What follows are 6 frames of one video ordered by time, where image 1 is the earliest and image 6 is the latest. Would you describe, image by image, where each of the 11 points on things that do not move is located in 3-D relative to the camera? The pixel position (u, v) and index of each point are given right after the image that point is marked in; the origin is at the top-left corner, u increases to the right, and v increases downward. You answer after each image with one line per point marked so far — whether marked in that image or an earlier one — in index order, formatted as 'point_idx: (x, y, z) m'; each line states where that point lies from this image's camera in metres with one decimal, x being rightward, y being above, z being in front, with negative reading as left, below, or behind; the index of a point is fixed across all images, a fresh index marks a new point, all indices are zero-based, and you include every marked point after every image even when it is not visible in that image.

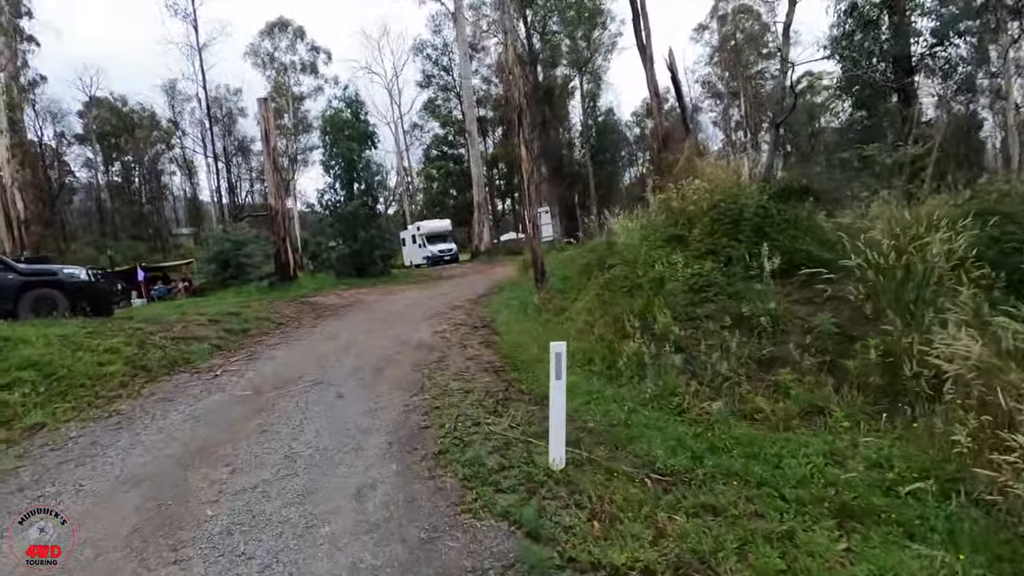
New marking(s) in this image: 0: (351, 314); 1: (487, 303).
0: (-4.8, -0.8, +16.1) m
1: (-0.6, -0.5, +14.7) m
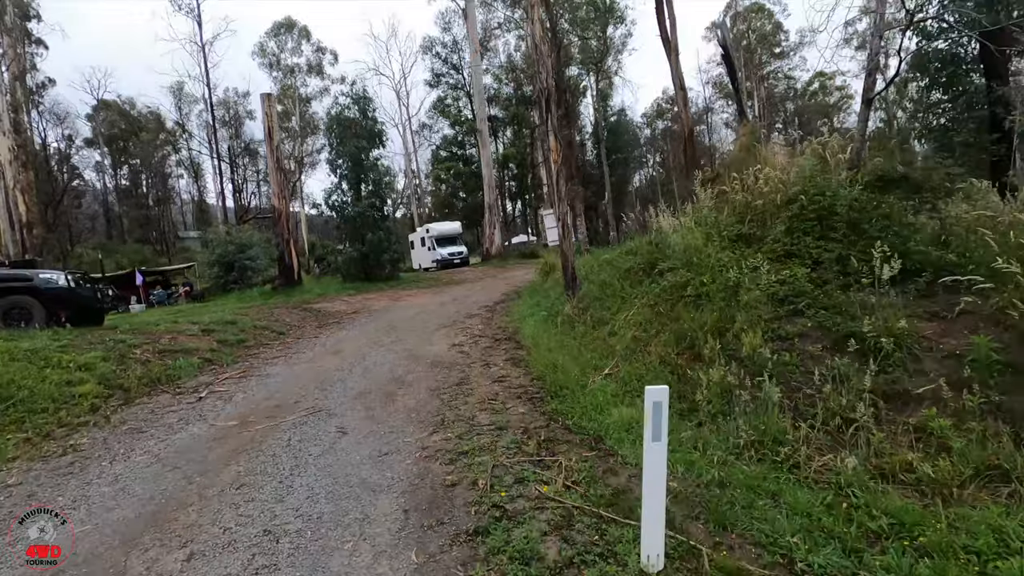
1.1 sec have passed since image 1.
0: (-4.2, -1.0, +14.8) m
1: (-0.1, -0.6, +13.4) m
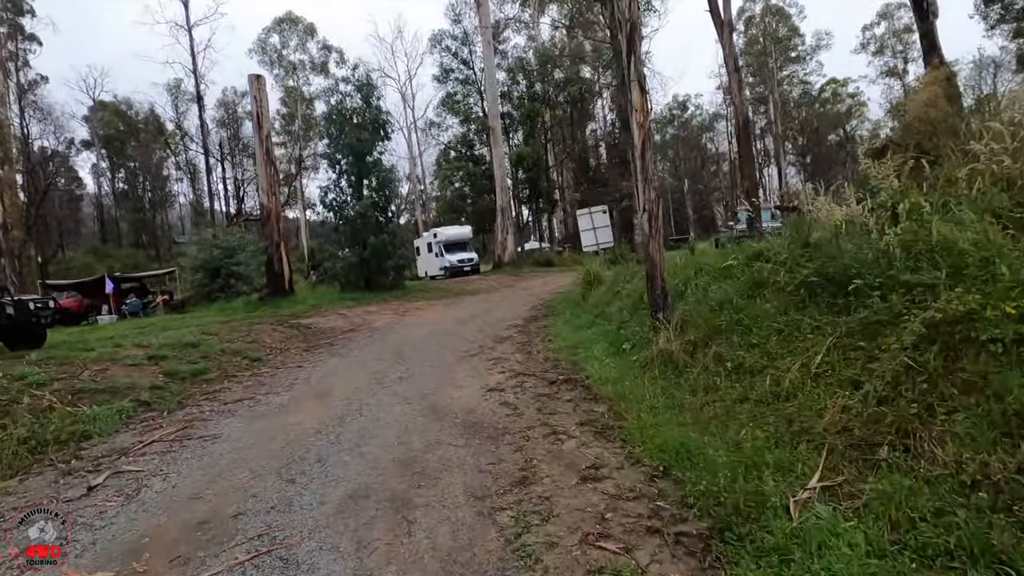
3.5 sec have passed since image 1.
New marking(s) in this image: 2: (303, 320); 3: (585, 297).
0: (-3.4, -1.3, +11.7) m
1: (+0.8, -0.9, +10.3) m
2: (-6.1, -0.9, +15.4) m
3: (+1.8, -0.2, +12.7) m
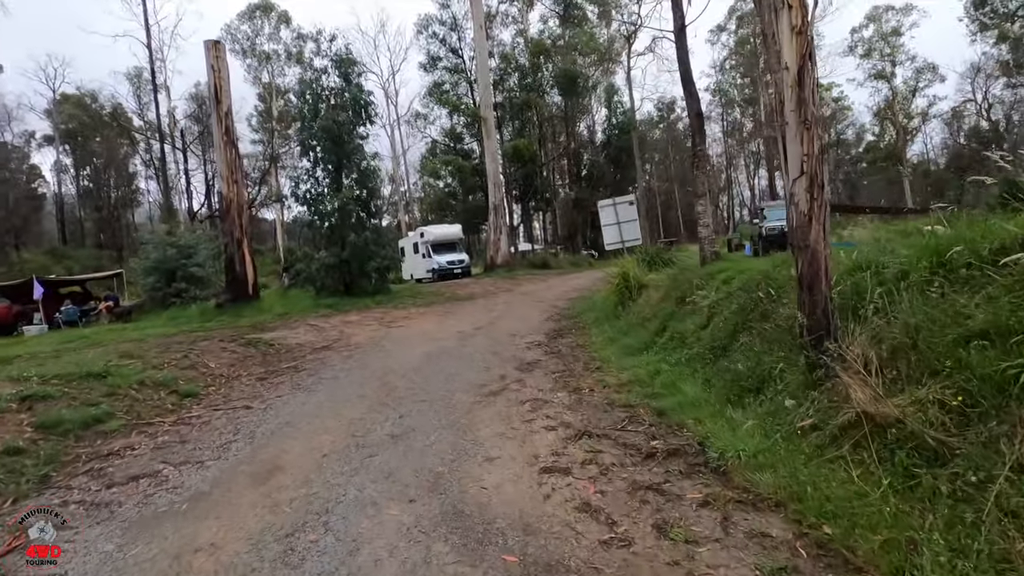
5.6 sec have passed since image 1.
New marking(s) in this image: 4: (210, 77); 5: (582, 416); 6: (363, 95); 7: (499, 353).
0: (-3.0, -1.4, +8.8) m
1: (+1.2, -1.0, +7.5) m
2: (-5.8, -1.1, +12.4) m
3: (+2.1, -0.4, +10.0) m
4: (-9.4, +6.5, +16.5) m
5: (+0.7, -1.3, +5.5) m
6: (-5.0, +6.6, +17.9) m
7: (-0.2, -1.1, +8.7) m
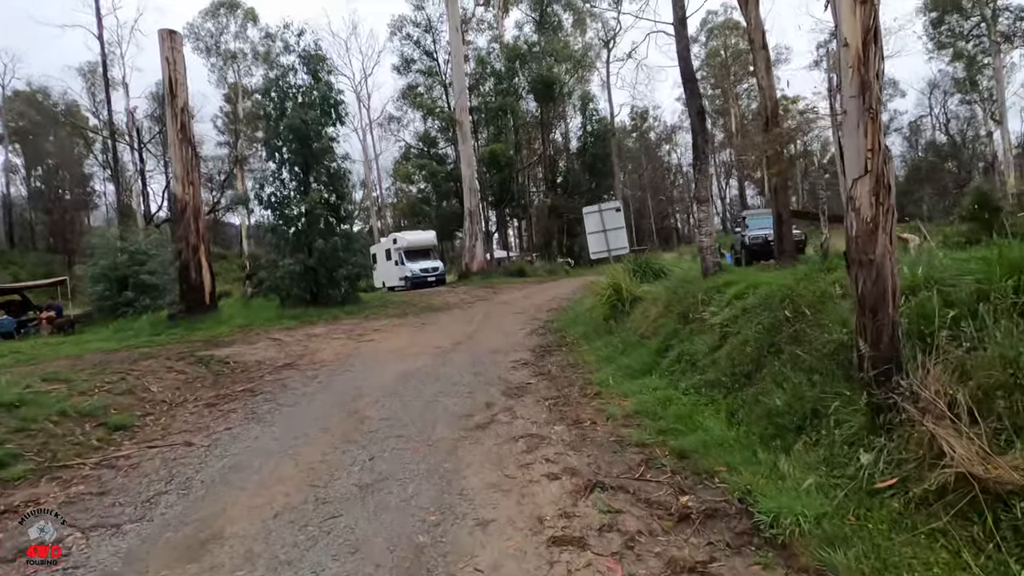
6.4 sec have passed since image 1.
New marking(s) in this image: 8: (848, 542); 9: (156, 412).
0: (-3.2, -1.6, +7.7) m
1: (+1.0, -1.2, +6.7) m
2: (-6.2, -1.3, +11.2) m
3: (+1.8, -0.6, +9.2) m
4: (-10.0, +6.3, +15.2) m
5: (+0.7, -1.5, +4.6) m
6: (-5.7, +6.3, +16.9) m
7: (-0.5, -1.3, +7.8) m
8: (+1.8, -1.4, +2.9) m
9: (-5.0, -1.7, +7.4) m
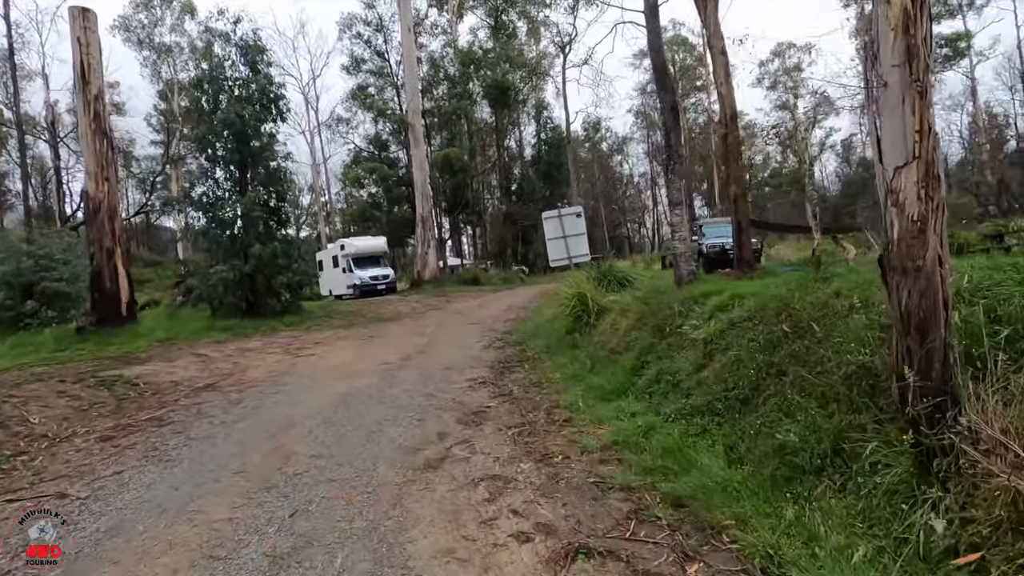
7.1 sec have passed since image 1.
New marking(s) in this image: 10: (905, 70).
0: (-3.7, -1.7, +6.5) m
1: (+0.6, -1.4, +5.9) m
2: (-7.0, -1.5, +9.8) m
3: (+1.2, -0.7, +8.4) m
4: (-11.1, +6.0, +13.5) m
5: (+0.4, -1.6, +3.8) m
6: (-7.0, +6.0, +15.6) m
7: (-1.0, -1.4, +6.9) m
8: (+1.7, -1.5, +2.1) m
9: (-5.5, -1.8, +6.0) m
10: (+2.1, +1.2, +2.9) m
